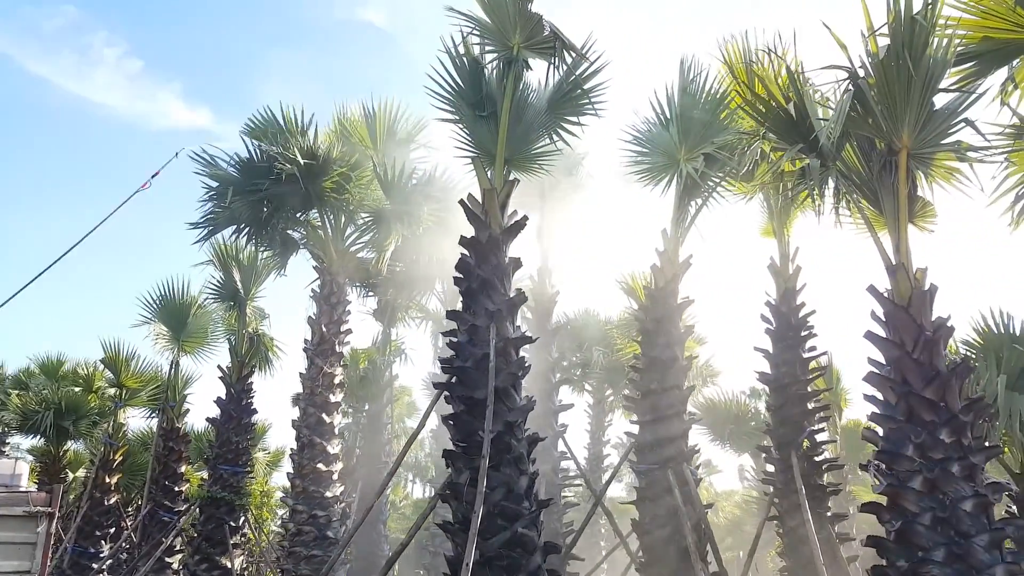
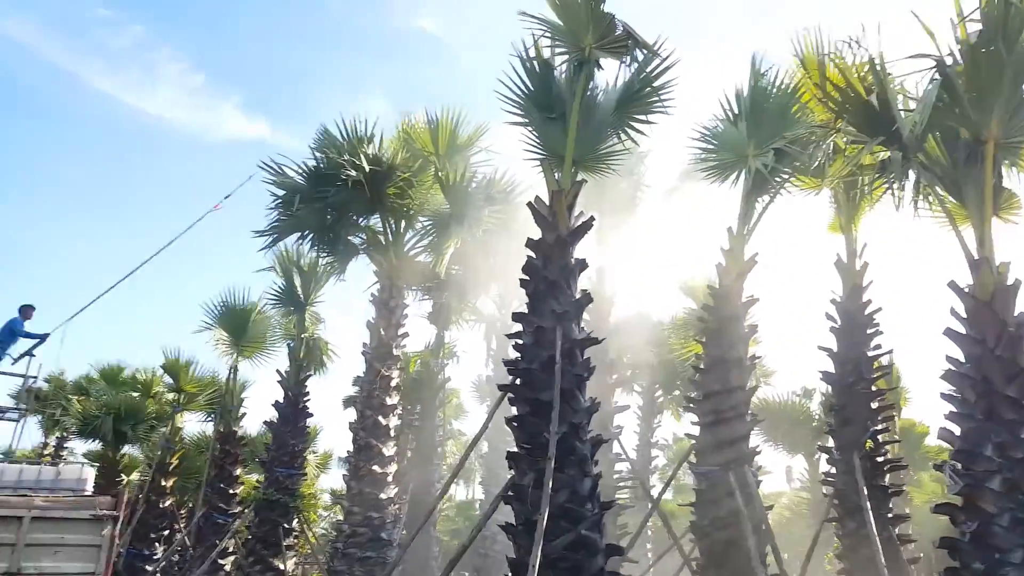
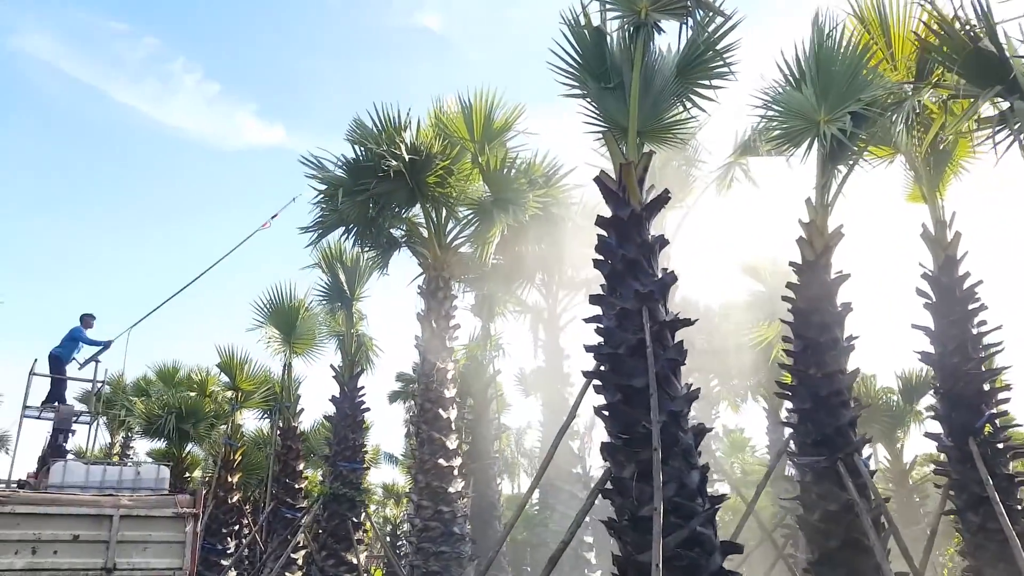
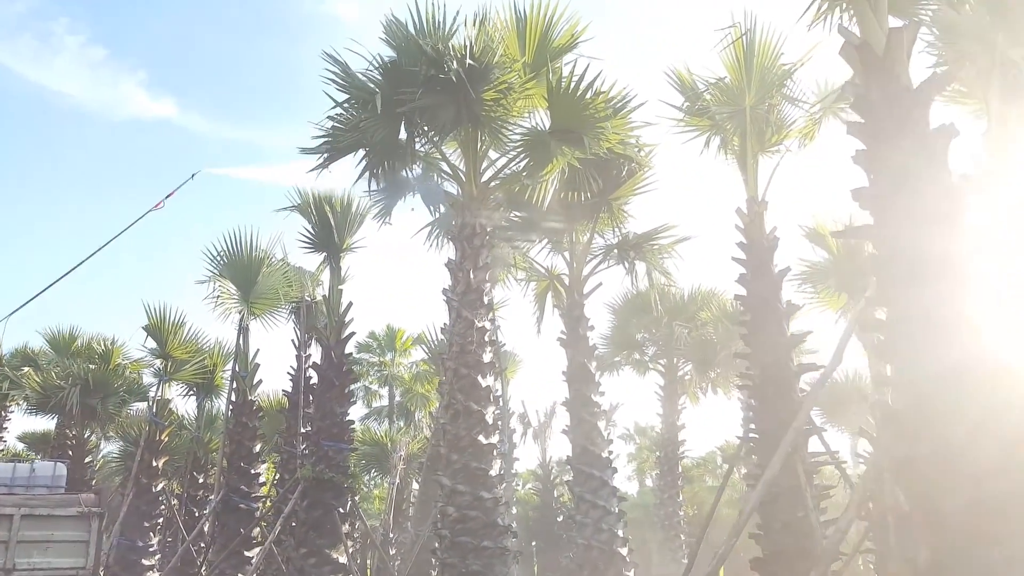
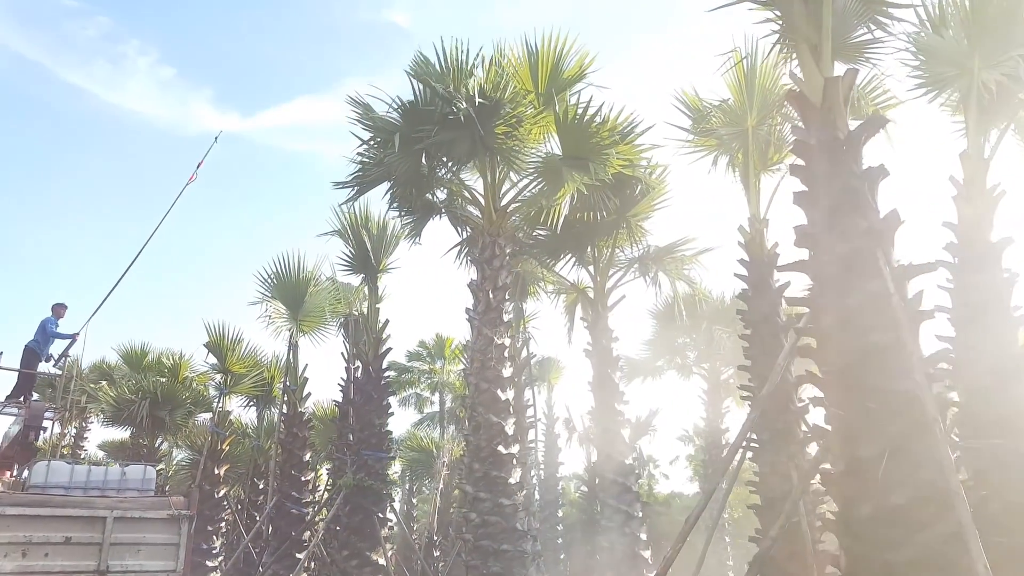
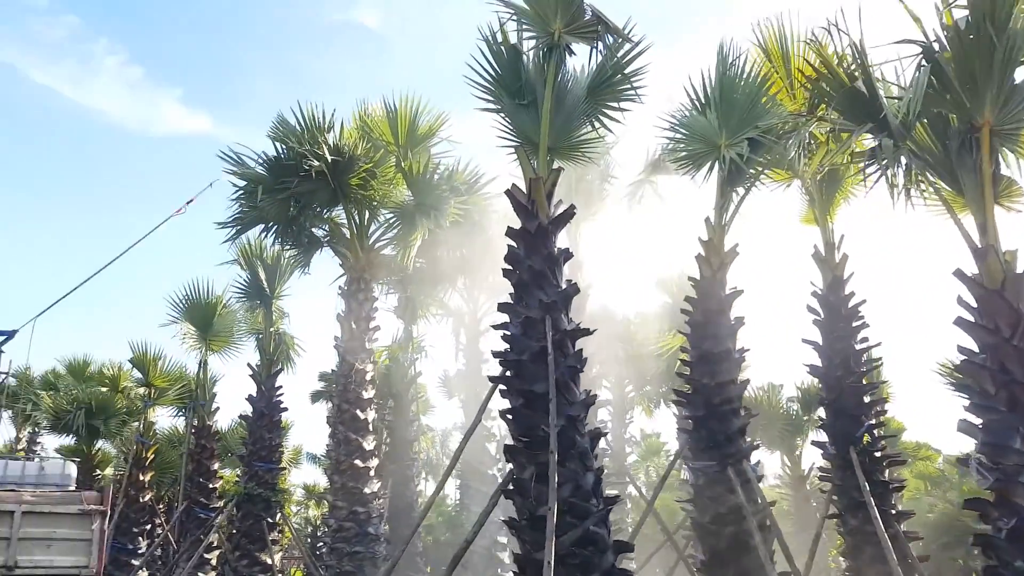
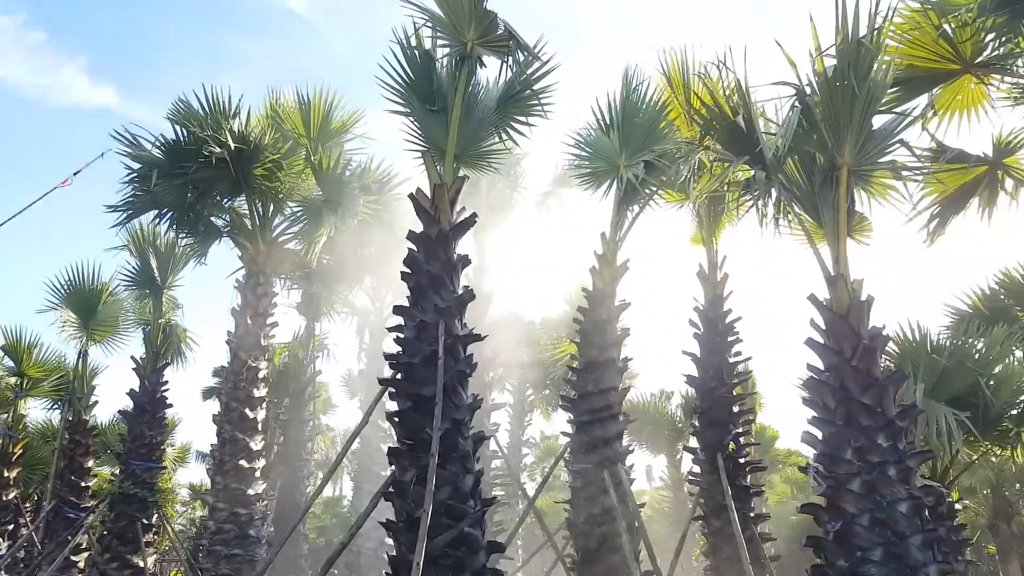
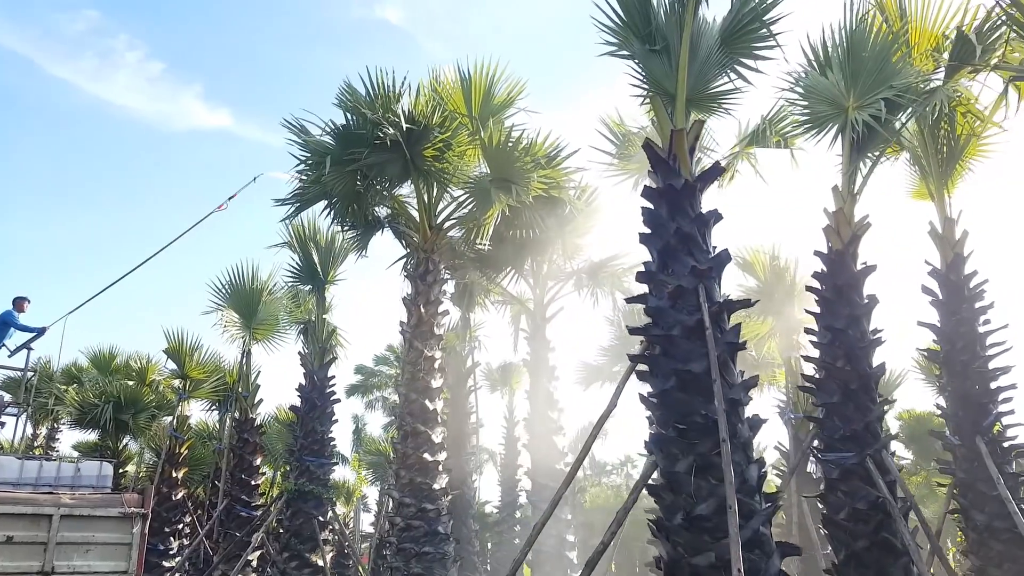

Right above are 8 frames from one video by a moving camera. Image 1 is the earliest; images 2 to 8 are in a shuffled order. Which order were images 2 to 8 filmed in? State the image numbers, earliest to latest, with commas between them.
2, 7, 6, 3, 8, 5, 4
